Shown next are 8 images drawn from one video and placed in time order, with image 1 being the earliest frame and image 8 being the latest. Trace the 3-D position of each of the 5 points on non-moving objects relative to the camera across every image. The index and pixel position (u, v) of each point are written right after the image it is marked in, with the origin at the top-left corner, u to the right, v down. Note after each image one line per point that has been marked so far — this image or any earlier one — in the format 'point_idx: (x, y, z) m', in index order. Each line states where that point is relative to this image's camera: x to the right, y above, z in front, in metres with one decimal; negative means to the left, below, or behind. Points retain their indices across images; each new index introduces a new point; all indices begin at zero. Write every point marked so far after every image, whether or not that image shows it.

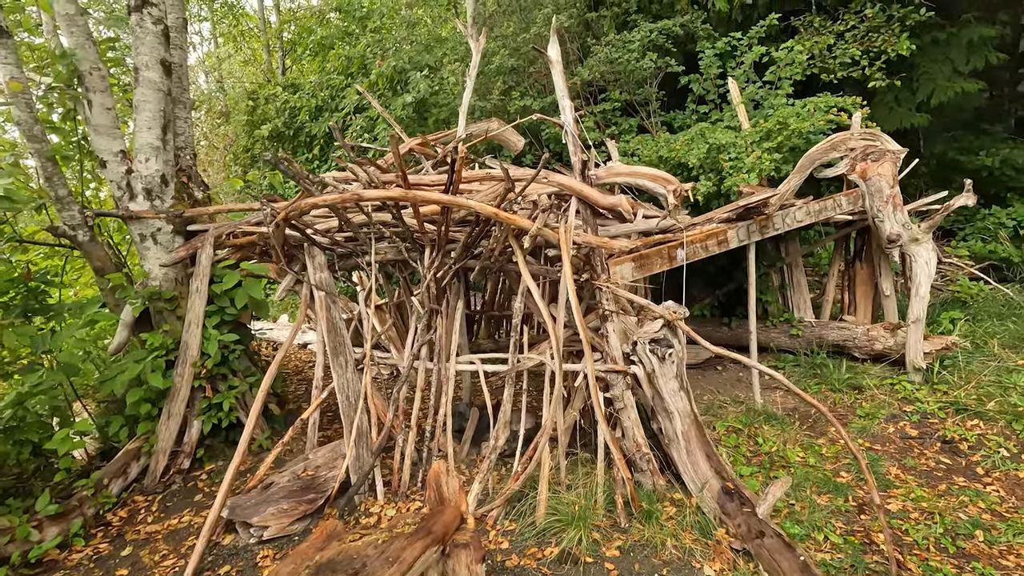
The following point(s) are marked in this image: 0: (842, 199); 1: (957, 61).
0: (+3.2, +0.9, +5.1) m
1: (+7.0, +3.6, +8.4) m
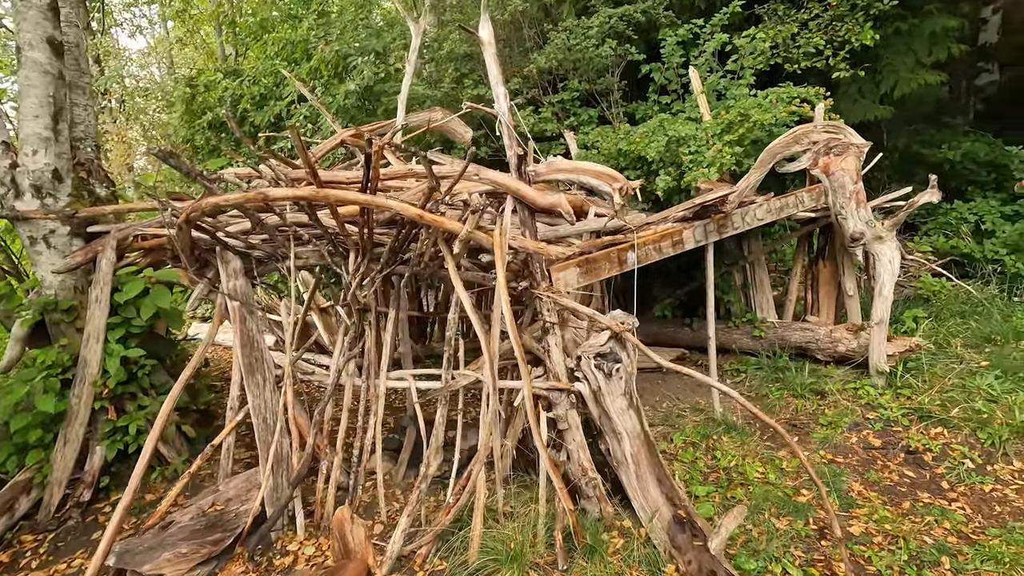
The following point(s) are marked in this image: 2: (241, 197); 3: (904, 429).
0: (+2.7, +0.9, +4.9) m
1: (+6.3, +3.7, +8.3) m
2: (-1.6, +0.5, +3.1) m
3: (+3.2, -1.1, +4.3) m
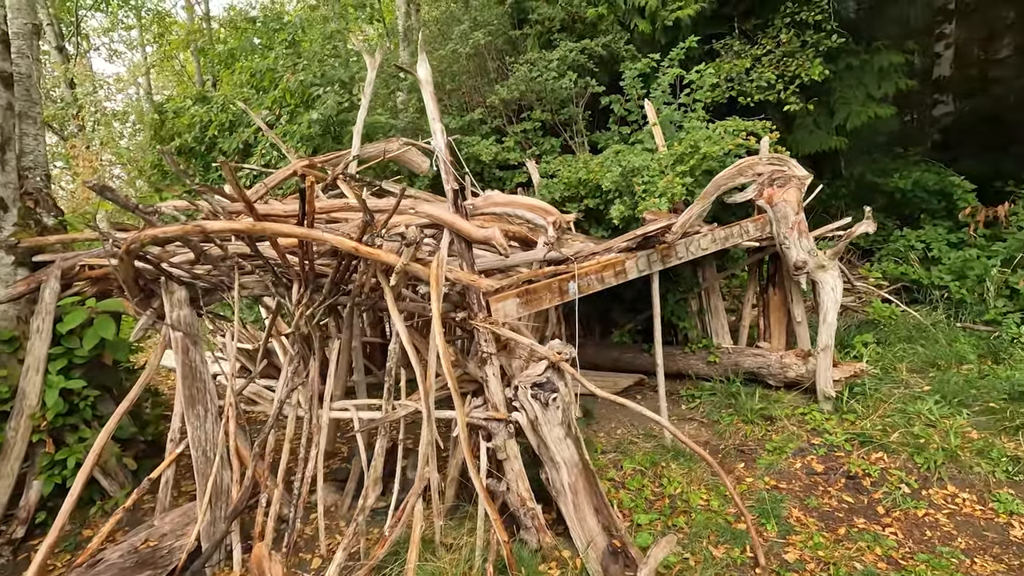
0: (+2.2, +0.6, +5.0) m
1: (+5.8, +3.3, +8.7) m
2: (-2.0, +0.3, +3.1) m
3: (+2.7, -1.4, +4.4) m
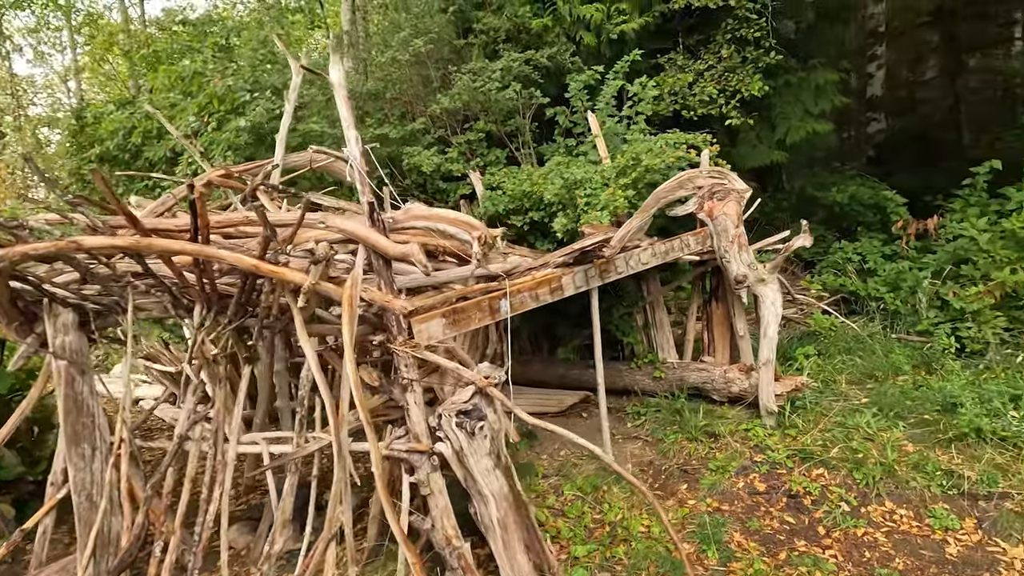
0: (+1.6, +0.5, +5.0) m
1: (+4.9, +3.1, +8.9) m
2: (-2.4, +0.2, +2.8) m
3: (+2.2, -1.5, +4.3) m
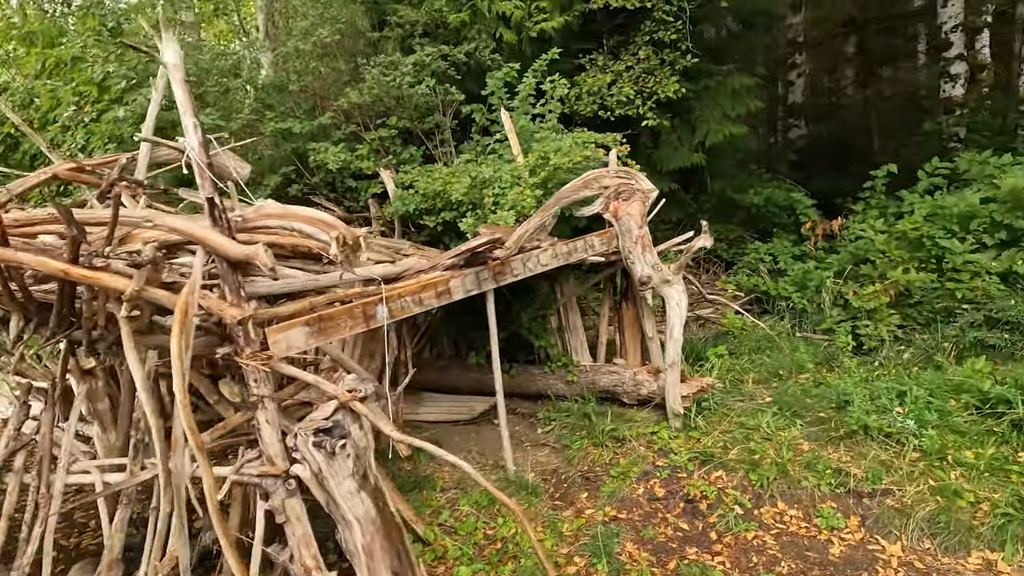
0: (+0.7, +0.4, +4.8) m
1: (+3.6, +3.1, +9.1) m
2: (-3.1, +0.2, +2.3) m
3: (+1.4, -1.5, +4.3) m
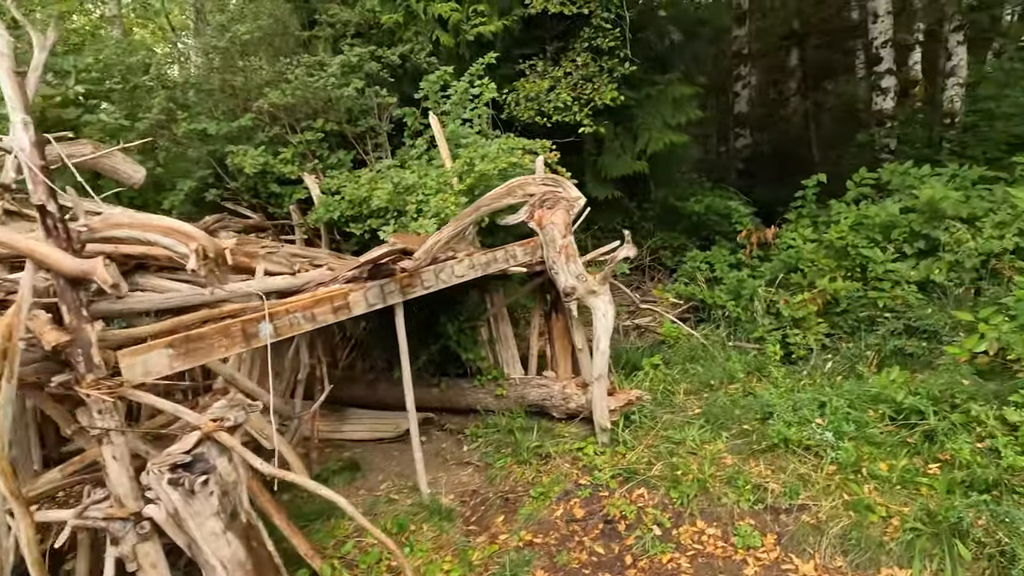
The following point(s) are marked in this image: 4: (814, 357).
0: (0.0, +0.3, +4.7) m
1: (+2.6, +3.0, +9.1) m
2: (-3.6, +0.1, +1.9) m
3: (+0.7, -1.6, +4.1) m
4: (+3.1, -0.7, +5.6) m
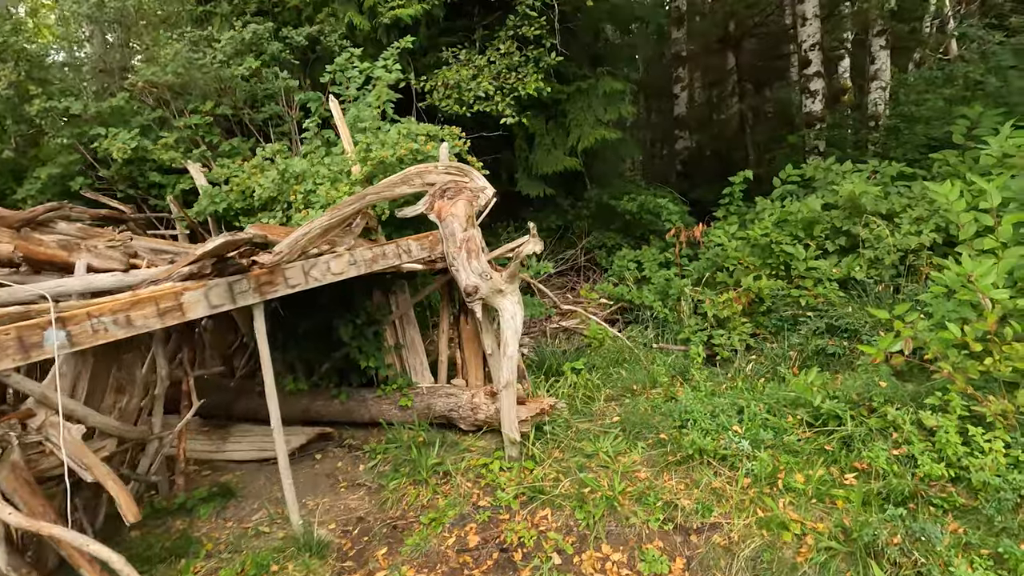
0: (-0.8, +0.4, +4.2) m
1: (+1.4, +2.9, +8.8) m
2: (-4.2, +0.1, +1.1) m
3: (0.0, -1.6, +3.7) m
4: (+2.2, -0.7, +5.3) m
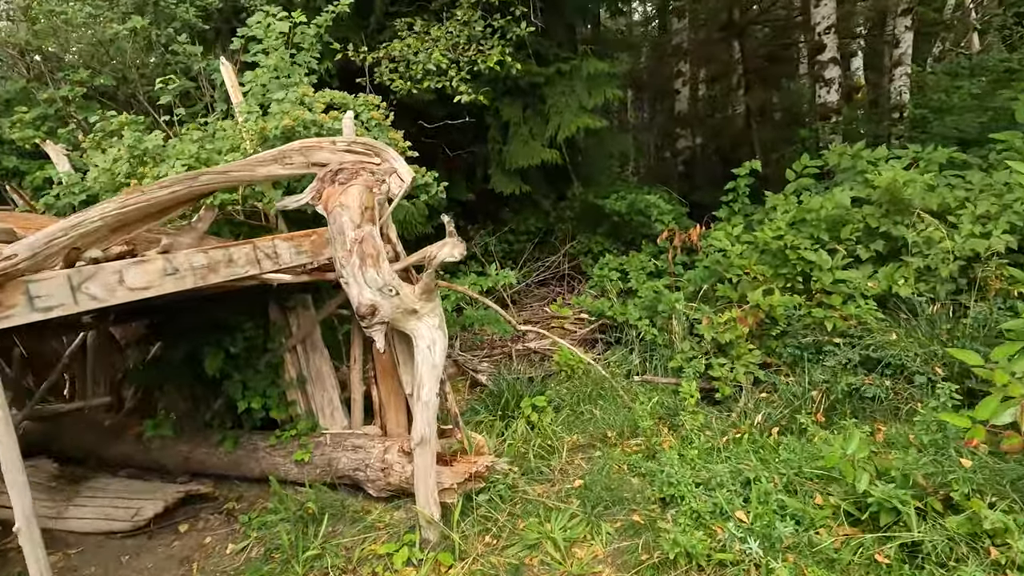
0: (-1.3, +0.2, +3.0) m
1: (+1.0, +2.8, +7.6) m
2: (-4.7, 0.0, -0.1) m
3: (-0.5, -1.7, +2.4) m
4: (+1.8, -0.8, +4.1) m
